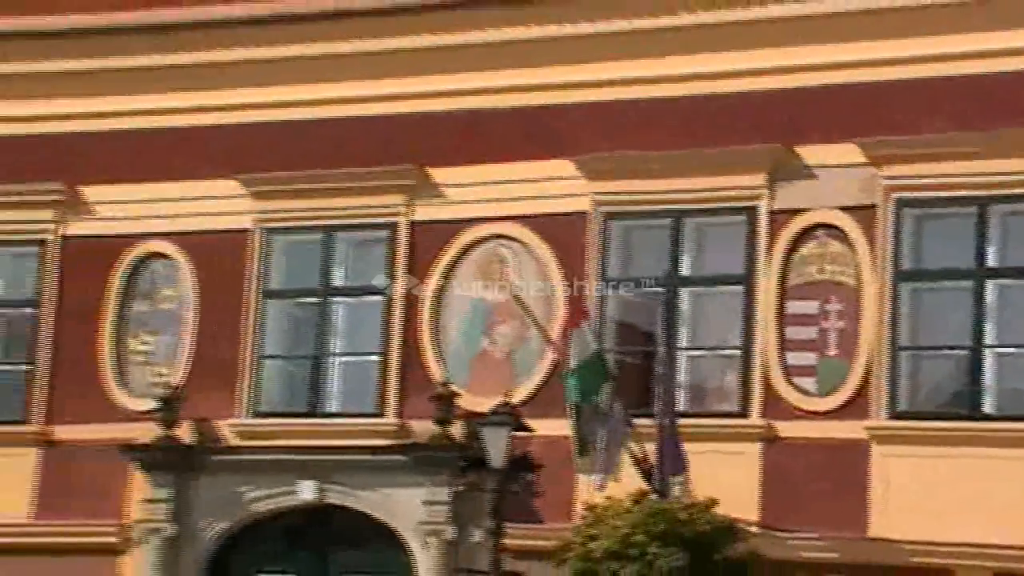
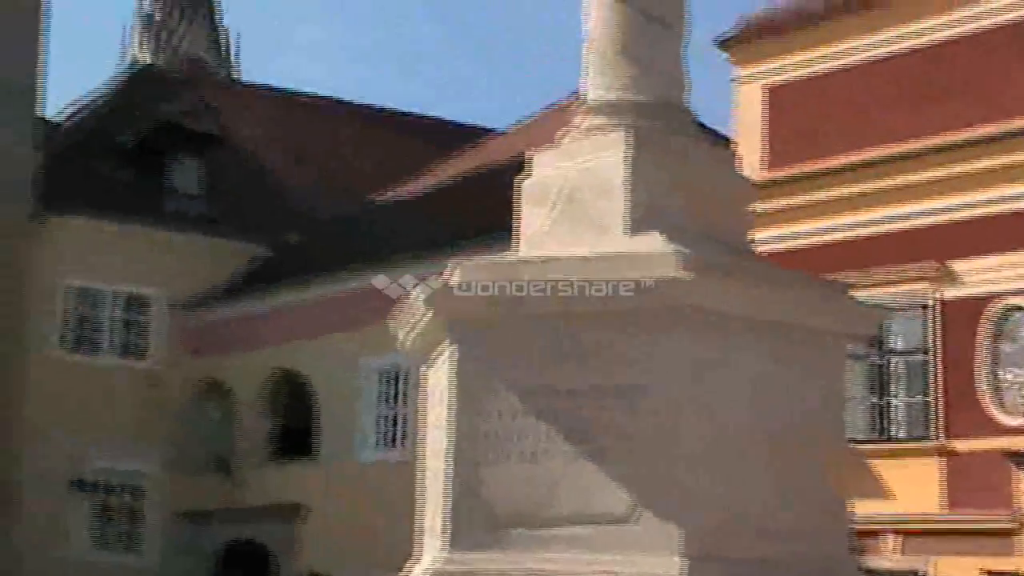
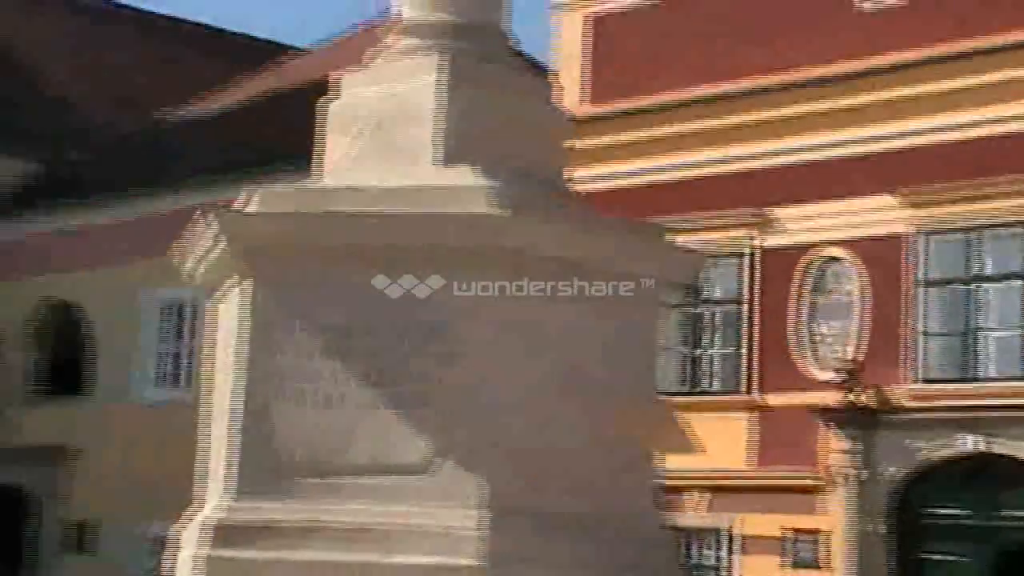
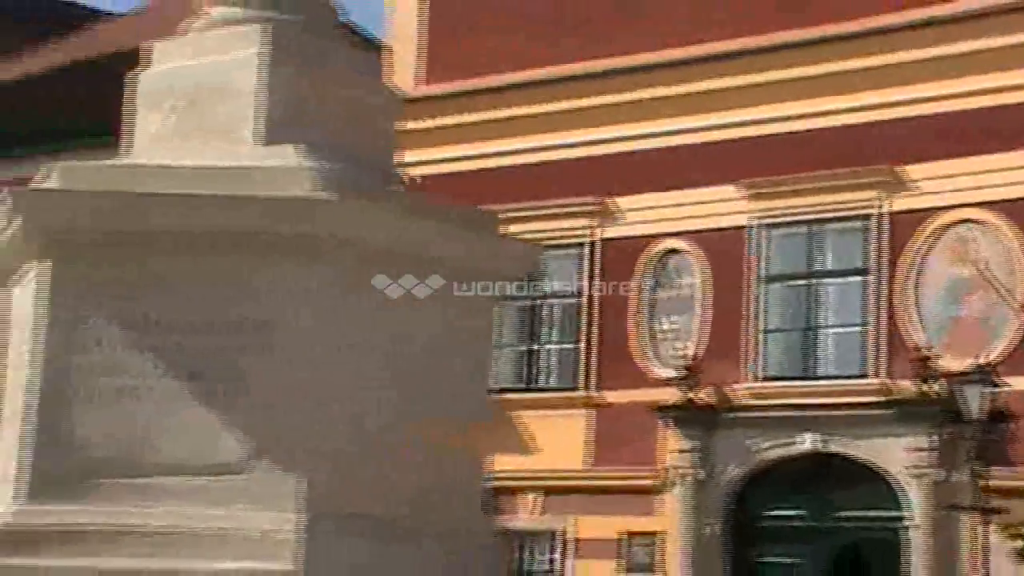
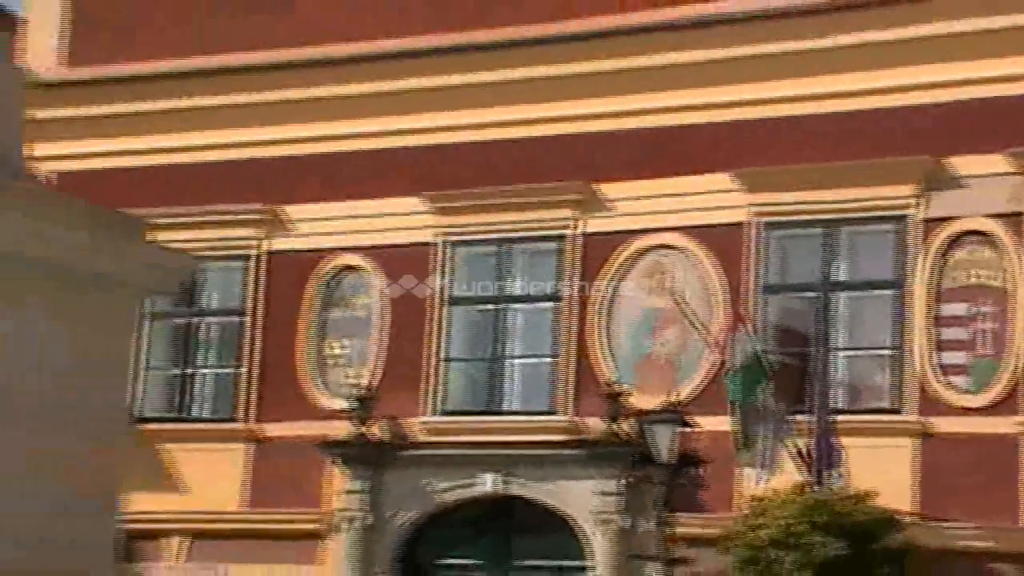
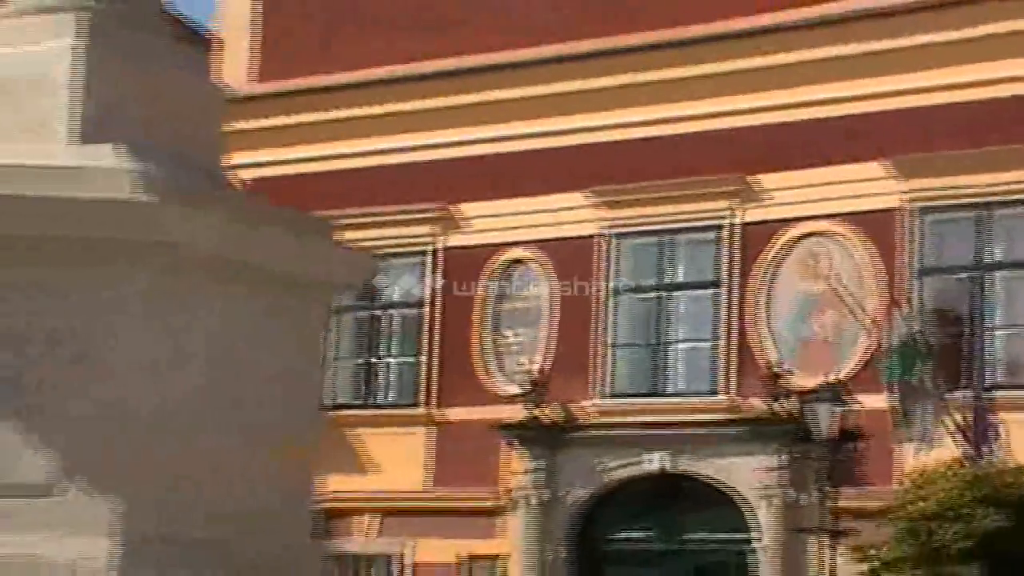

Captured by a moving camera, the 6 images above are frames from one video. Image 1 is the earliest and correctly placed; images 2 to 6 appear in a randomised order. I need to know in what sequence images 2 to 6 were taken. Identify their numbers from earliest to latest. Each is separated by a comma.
5, 6, 4, 3, 2
